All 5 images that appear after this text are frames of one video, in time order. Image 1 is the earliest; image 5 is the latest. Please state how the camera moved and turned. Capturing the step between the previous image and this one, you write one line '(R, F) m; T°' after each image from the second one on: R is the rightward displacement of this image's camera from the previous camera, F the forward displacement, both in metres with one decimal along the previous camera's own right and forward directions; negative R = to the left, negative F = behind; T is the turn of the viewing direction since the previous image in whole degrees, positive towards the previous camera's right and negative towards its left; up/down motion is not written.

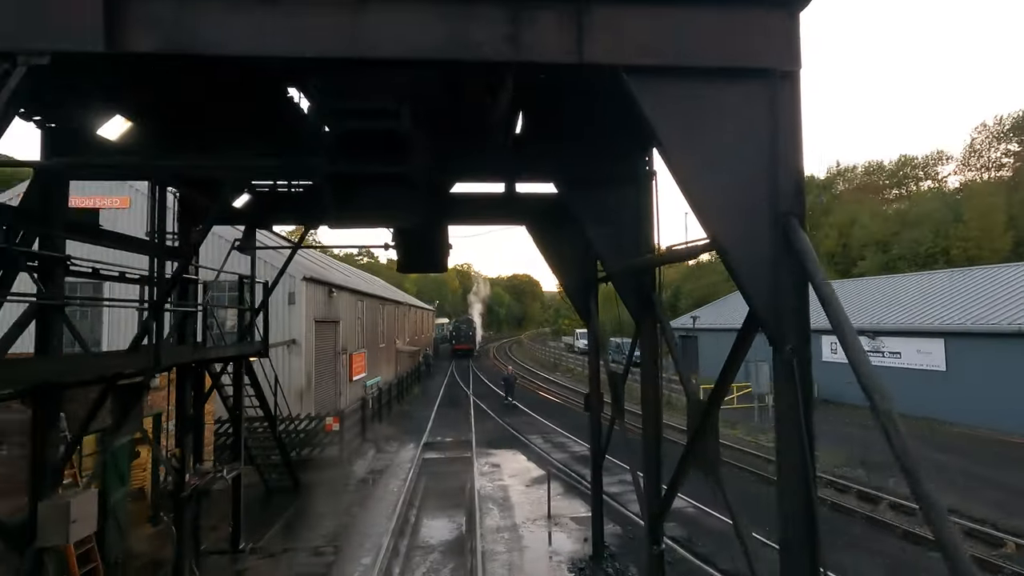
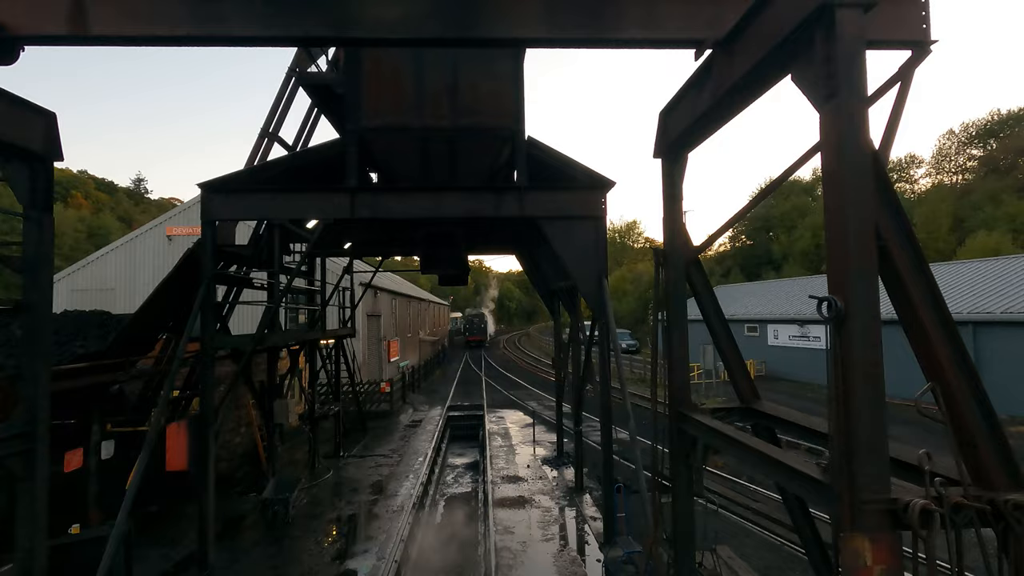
(+0.3, -4.1) m; -1°
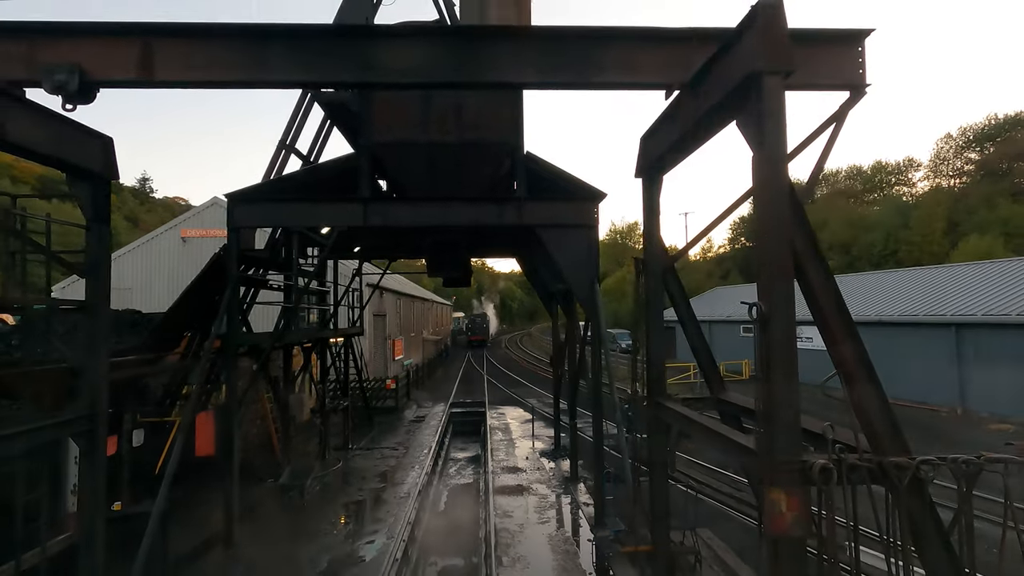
(0.0, -0.6) m; 0°
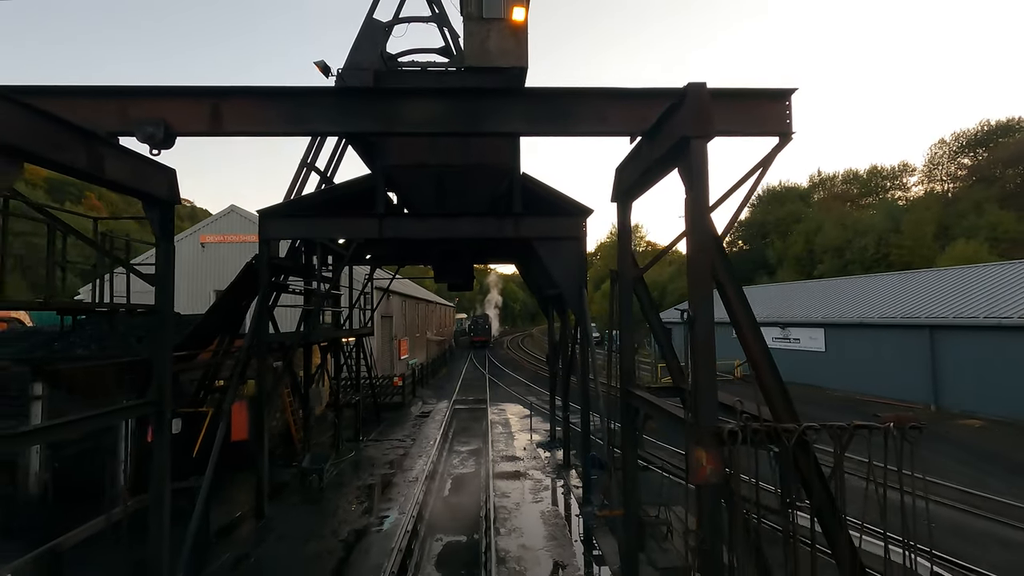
(+0.1, -0.9) m; 0°
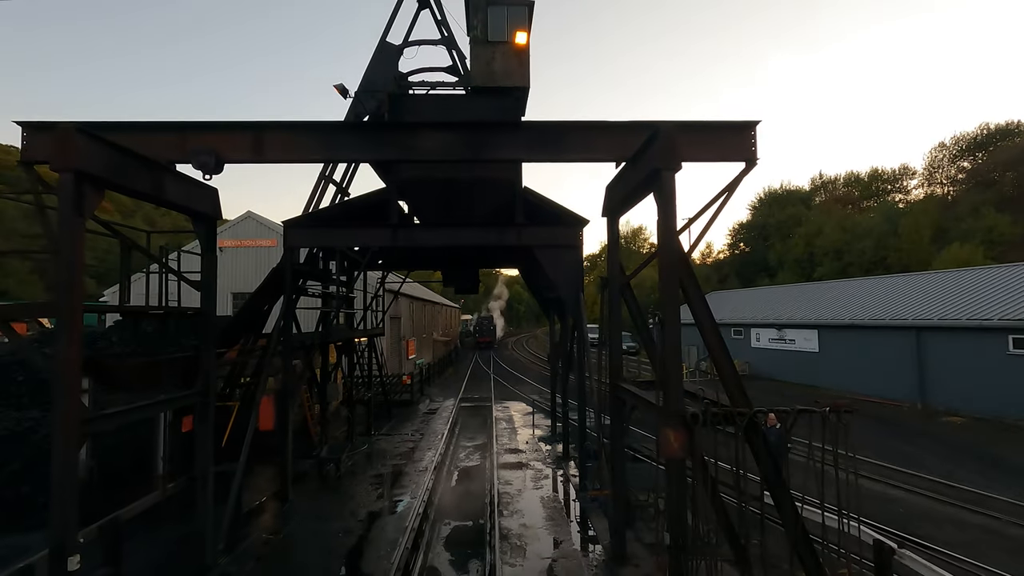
(0.0, -0.7) m; -1°
